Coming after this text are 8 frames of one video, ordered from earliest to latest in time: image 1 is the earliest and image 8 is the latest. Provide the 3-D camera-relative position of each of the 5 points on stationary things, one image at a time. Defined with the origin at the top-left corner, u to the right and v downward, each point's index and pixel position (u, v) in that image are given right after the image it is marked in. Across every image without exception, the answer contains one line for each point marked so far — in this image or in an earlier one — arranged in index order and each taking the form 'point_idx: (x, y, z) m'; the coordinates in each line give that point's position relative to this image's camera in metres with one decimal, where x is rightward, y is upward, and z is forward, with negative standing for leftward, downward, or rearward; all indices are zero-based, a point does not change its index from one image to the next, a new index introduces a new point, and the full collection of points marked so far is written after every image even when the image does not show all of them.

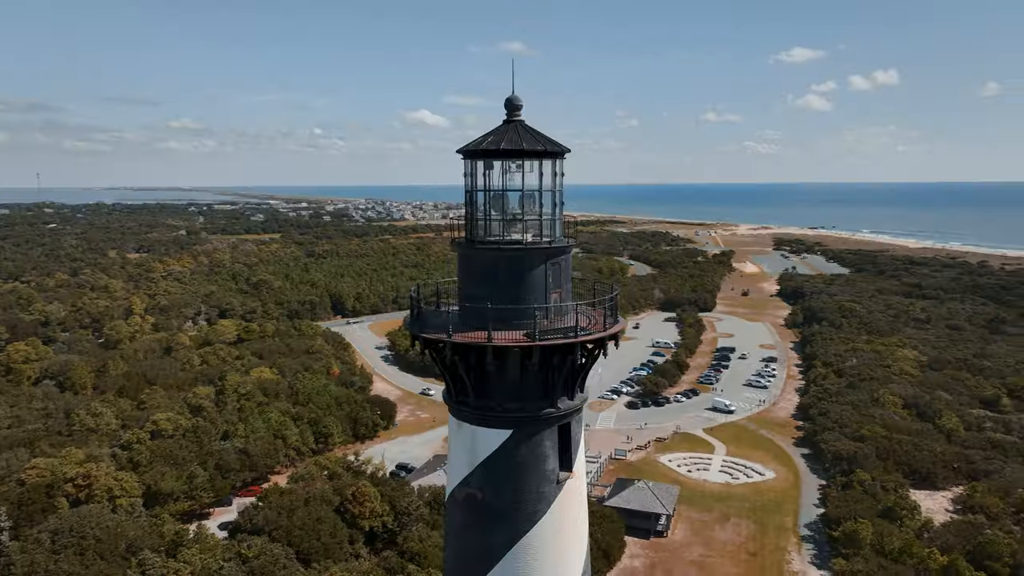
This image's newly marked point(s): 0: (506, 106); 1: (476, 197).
0: (-0.1, +1.5, +5.7) m
1: (-0.3, +0.7, +5.7) m
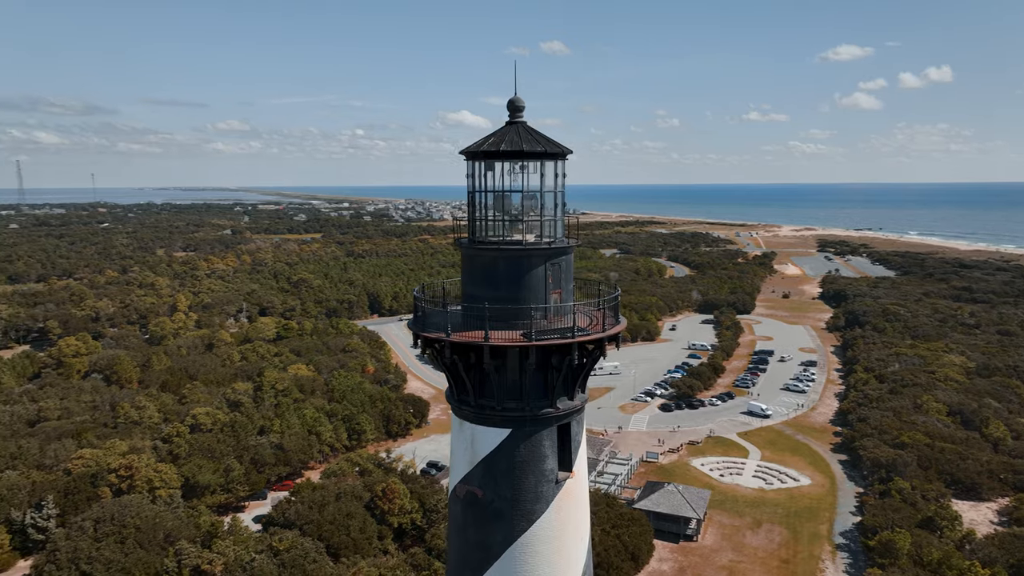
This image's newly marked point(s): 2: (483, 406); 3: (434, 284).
0: (0.0, +1.5, +5.8) m
1: (-0.3, +0.7, +5.8) m
2: (-0.2, -0.9, +5.6) m
3: (-0.8, 0.0, +6.9) m
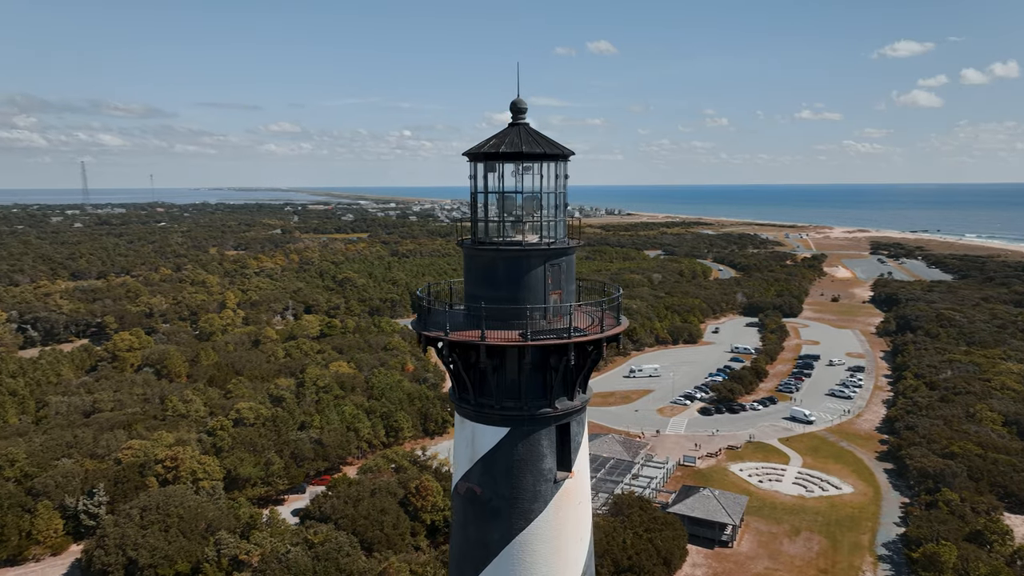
0: (0.0, +1.5, +5.8) m
1: (-0.3, +0.7, +5.9) m
2: (-0.2, -0.9, +5.7) m
3: (-0.8, 0.0, +7.0) m
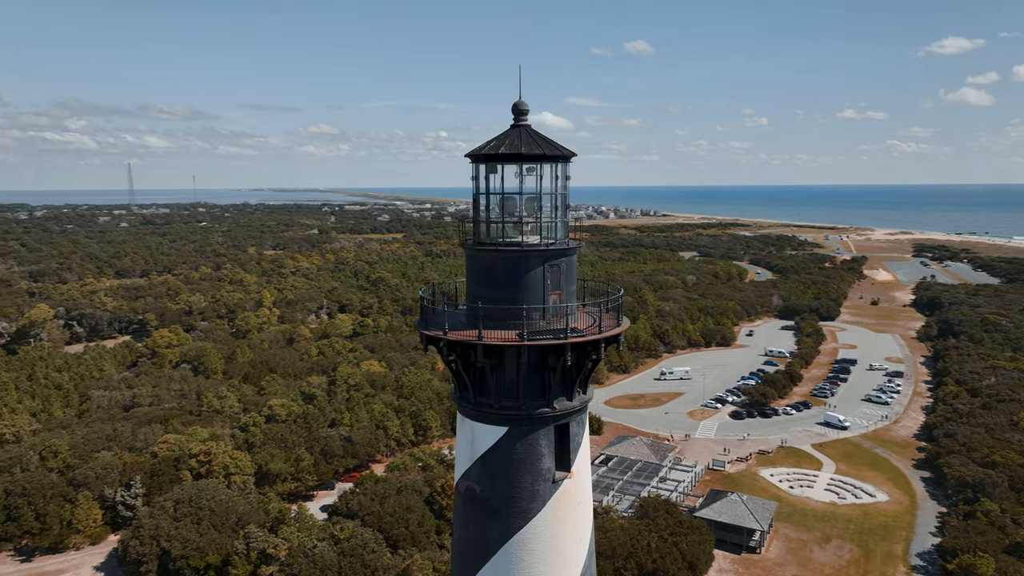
0: (0.0, +1.5, +5.9) m
1: (-0.3, +0.7, +5.9) m
2: (-0.3, -0.9, +5.7) m
3: (-0.7, 0.0, +7.1) m
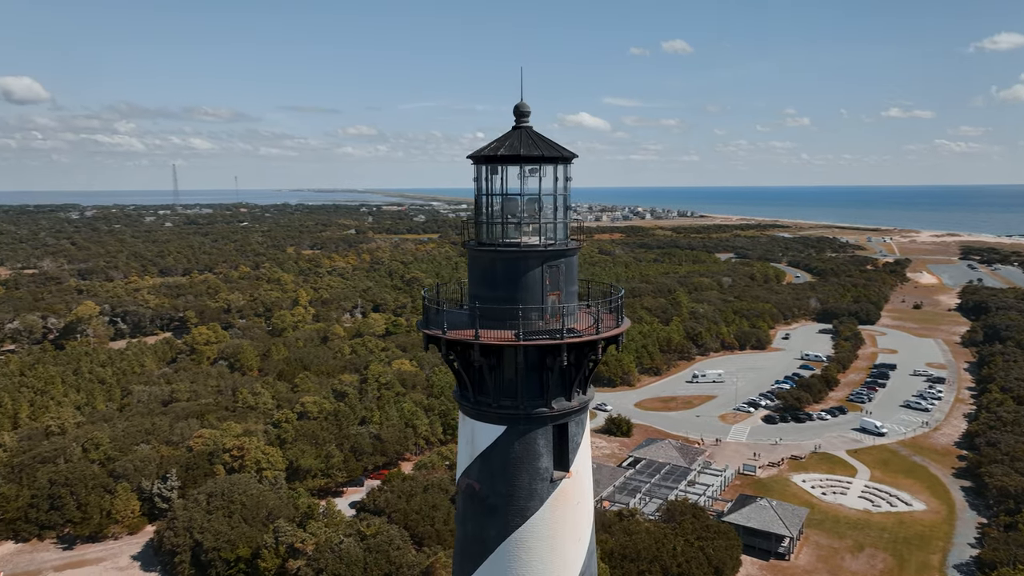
0: (0.0, +1.5, +5.9) m
1: (-0.3, +0.7, +6.0) m
2: (-0.3, -0.9, +5.8) m
3: (-0.6, 0.0, +7.1) m
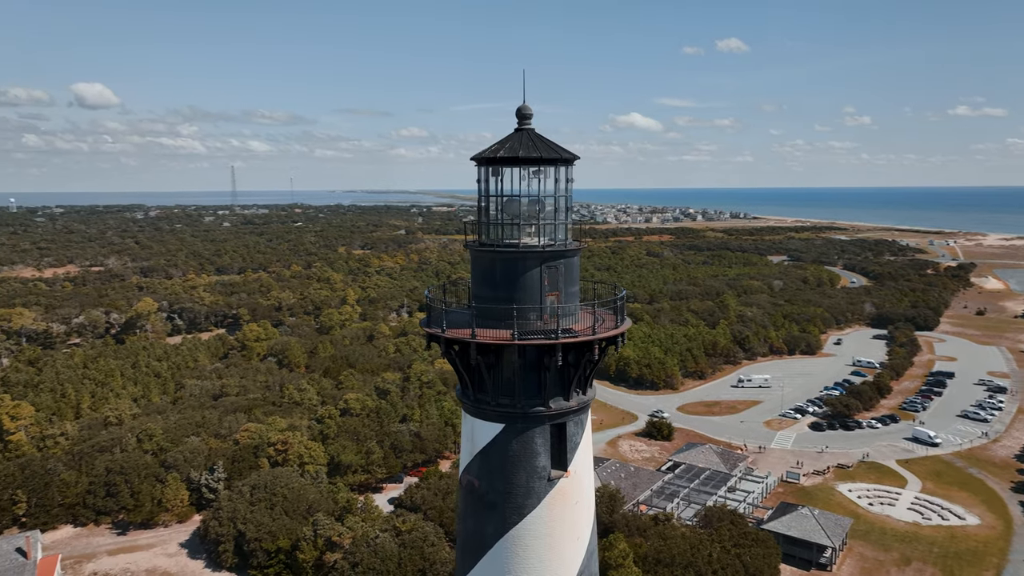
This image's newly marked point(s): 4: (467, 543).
0: (0.0, +1.5, +6.0) m
1: (-0.2, +0.7, +6.1) m
2: (-0.3, -0.9, +5.9) m
3: (-0.5, 0.0, +7.3) m
4: (-0.4, -2.2, +6.2) m
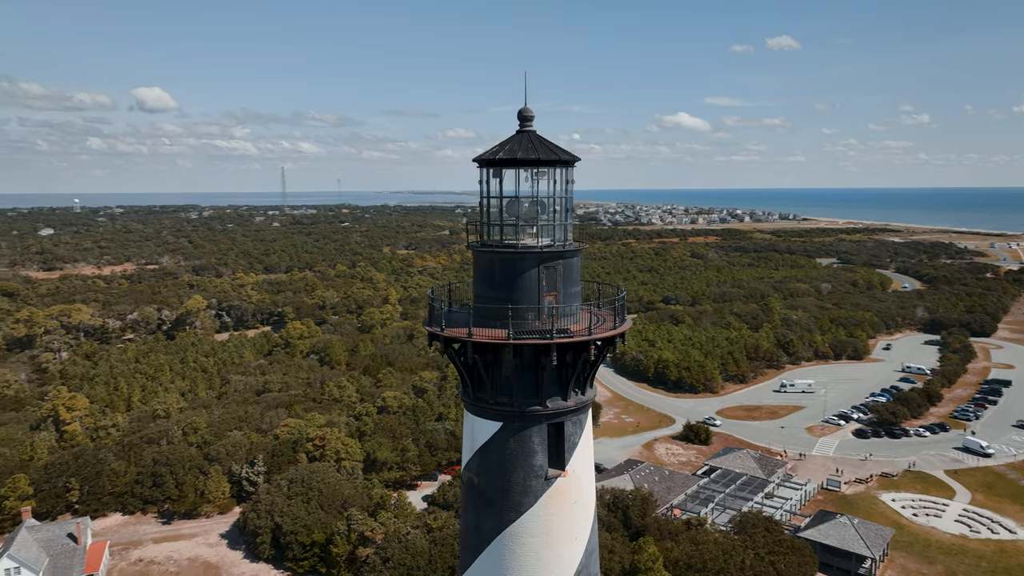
0: (+0.1, +1.5, +6.1) m
1: (-0.2, +0.7, +6.2) m
2: (-0.3, -0.9, +6.0) m
3: (-0.5, 0.0, +7.4) m
4: (-0.4, -2.2, +6.3) m
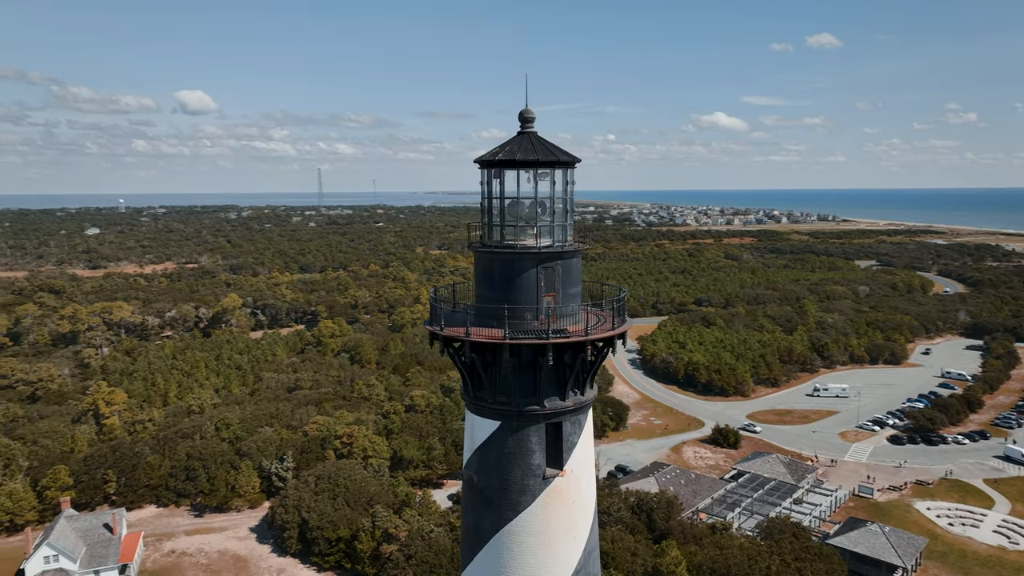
0: (+0.1, +1.5, +6.1) m
1: (-0.2, +0.7, +6.2) m
2: (-0.3, -0.9, +6.0) m
3: (-0.4, 0.0, +7.4) m
4: (-0.4, -2.2, +6.3) m
